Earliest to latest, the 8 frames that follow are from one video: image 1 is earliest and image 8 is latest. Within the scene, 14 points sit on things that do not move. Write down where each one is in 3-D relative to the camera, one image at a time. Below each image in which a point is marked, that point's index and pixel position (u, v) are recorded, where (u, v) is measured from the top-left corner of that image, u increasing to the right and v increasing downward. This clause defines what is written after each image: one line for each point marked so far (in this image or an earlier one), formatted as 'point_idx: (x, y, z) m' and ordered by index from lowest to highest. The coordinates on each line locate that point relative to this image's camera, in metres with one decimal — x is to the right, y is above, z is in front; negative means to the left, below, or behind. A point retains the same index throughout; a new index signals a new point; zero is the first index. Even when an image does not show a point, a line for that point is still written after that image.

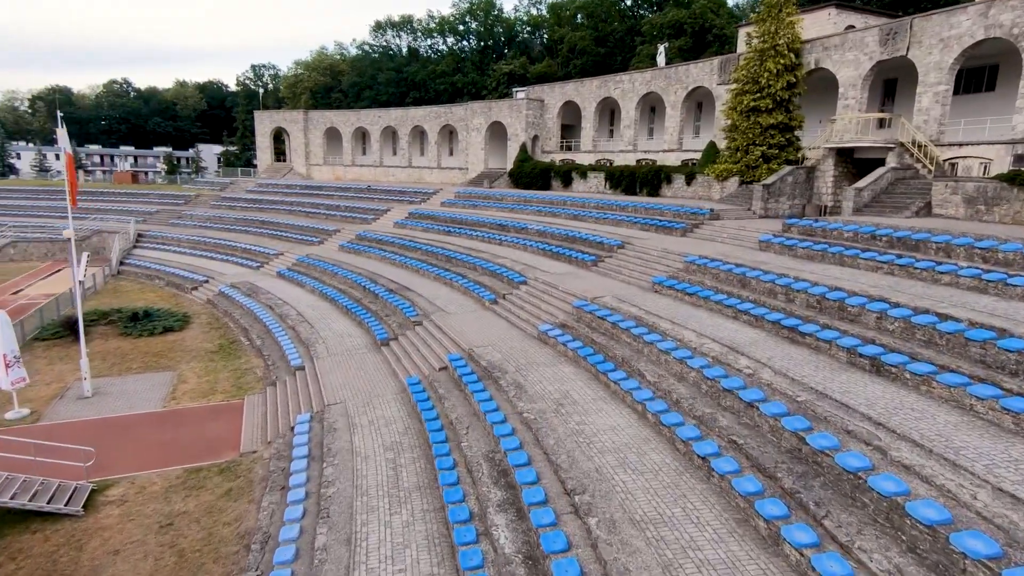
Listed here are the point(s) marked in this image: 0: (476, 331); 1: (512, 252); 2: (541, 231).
0: (-0.8, -0.9, +11.5) m
1: (0.0, +1.1, +17.0) m
2: (+1.0, +1.9, +17.9) m
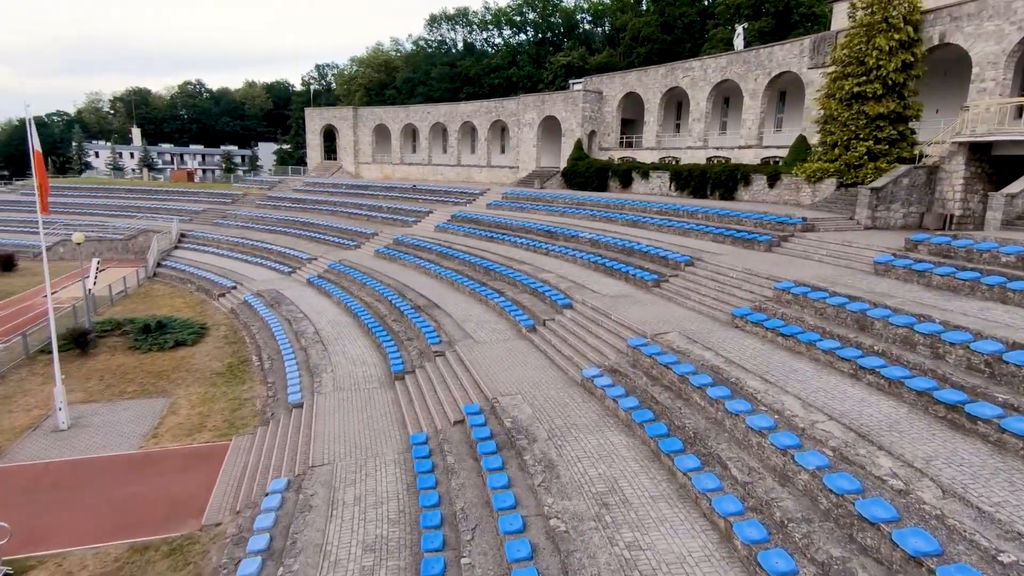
0: (-0.1, -1.4, +9.4) m
1: (+1.3, +0.6, +14.7) m
2: (+2.3, +1.4, +15.5) m
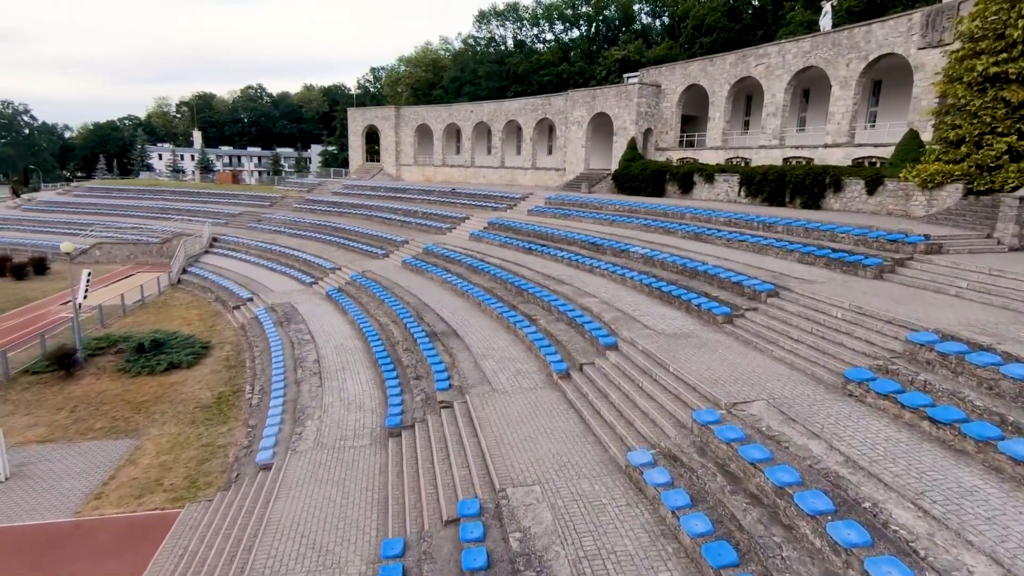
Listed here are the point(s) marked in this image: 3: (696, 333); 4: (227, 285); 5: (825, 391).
0: (+0.2, -2.0, +7.1) m
1: (+2.1, 0.0, +12.2) m
2: (+3.2, +0.7, +12.9) m
3: (+3.0, -0.7, +8.8) m
4: (-10.3, +0.1, +19.5) m
5: (+3.8, -1.3, +6.5) m
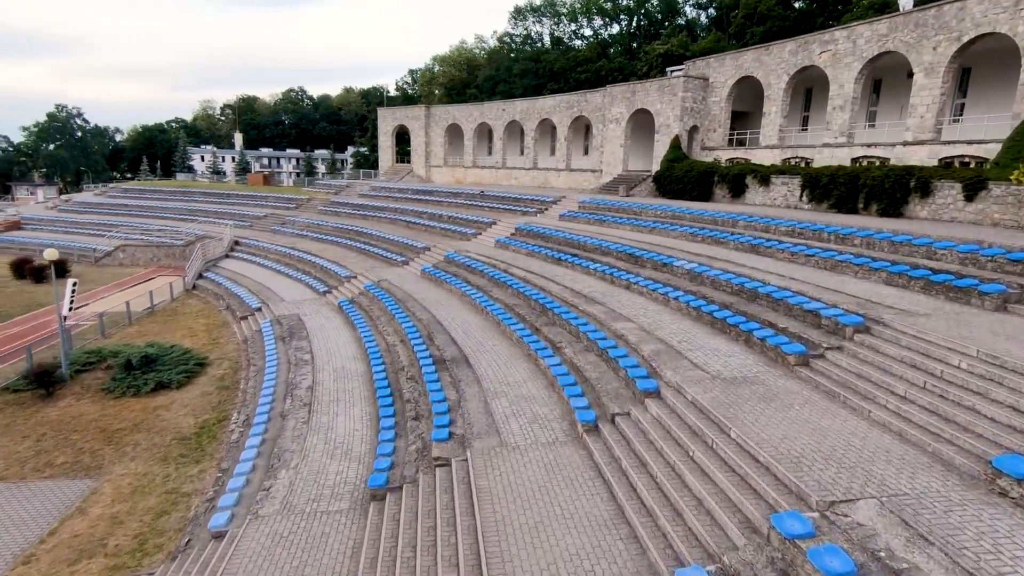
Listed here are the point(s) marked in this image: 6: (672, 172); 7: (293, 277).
0: (+0.2, -2.3, +5.4) m
1: (+2.5, -0.4, +10.4) m
2: (+3.7, +0.3, +11.0) m
3: (+3.2, -1.2, +6.9) m
4: (-9.3, -0.2, +18.4) m
5: (+3.8, -1.7, +4.5) m
6: (+5.9, +4.2, +19.8) m
7: (-8.0, +0.4, +19.8) m
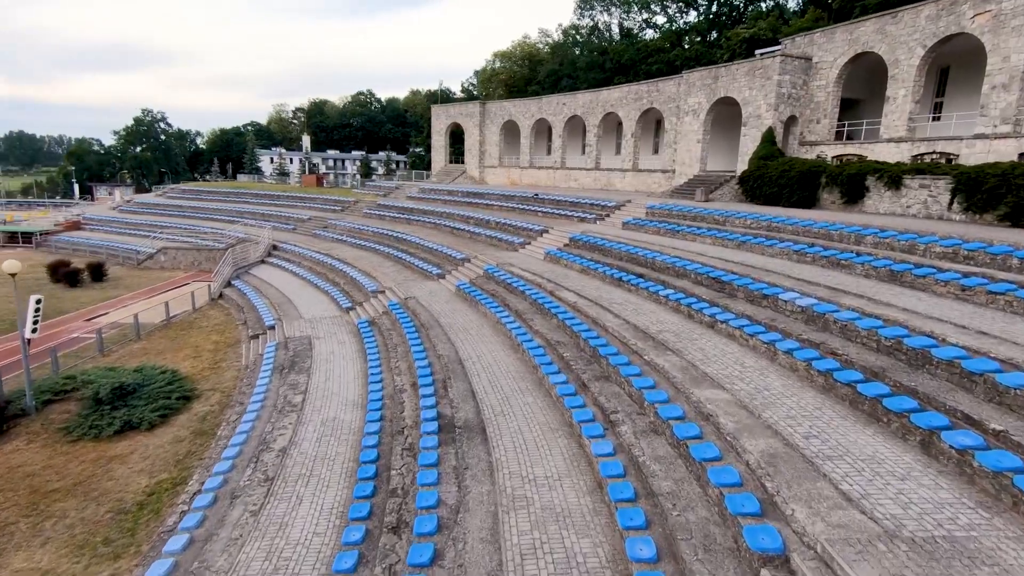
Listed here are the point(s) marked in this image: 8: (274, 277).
0: (+0.1, -2.9, +2.5) m
1: (+3.0, -1.0, +7.2) m
2: (+4.3, -0.4, +7.7) m
3: (+3.3, -1.8, +3.7) m
4: (-7.8, -0.6, +16.6) m
5: (+3.6, -2.3, +1.3) m
6: (+7.6, +3.5, +16.2) m
7: (-6.3, 0.0, +17.8) m
8: (-8.8, +0.4, +19.8) m
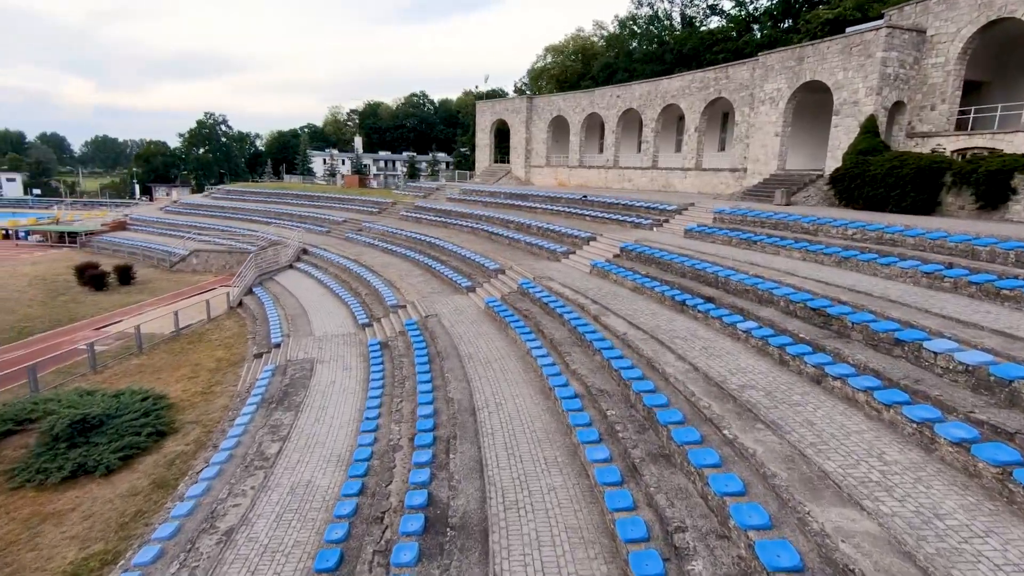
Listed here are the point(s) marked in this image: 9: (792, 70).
0: (-0.2, -3.3, +0.3) m
1: (+3.2, -1.5, +4.7) m
2: (+4.5, -0.9, +5.1) m
3: (+3.1, -2.3, +1.2) m
4: (-6.7, -0.8, +15.1) m
5: (+3.1, -2.8, -1.3) m
6: (+8.6, +2.9, +13.2) m
7: (-5.1, -0.4, +16.2) m
8: (-7.3, +0.1, +18.4) m
9: (+8.6, +6.7, +16.6) m
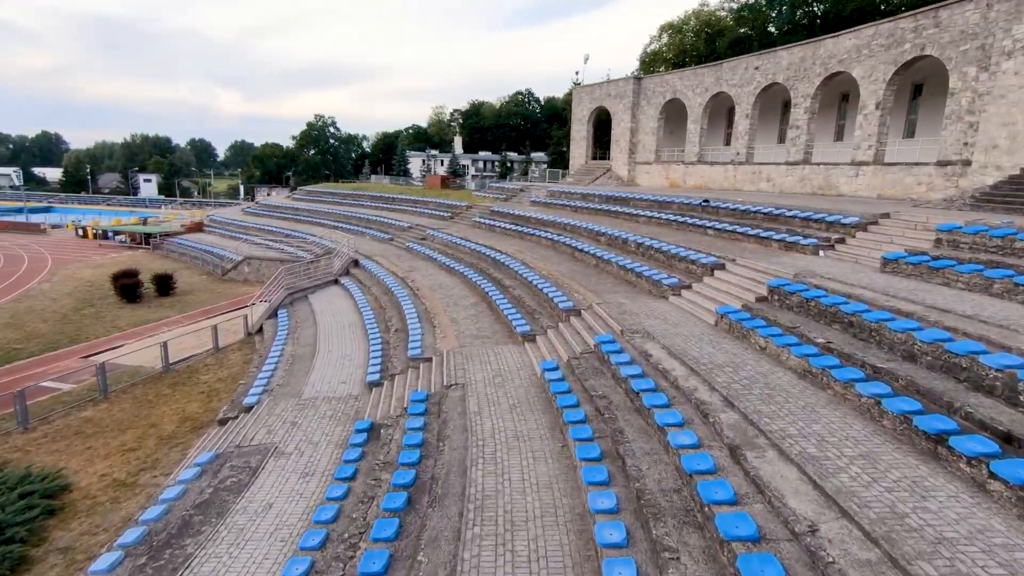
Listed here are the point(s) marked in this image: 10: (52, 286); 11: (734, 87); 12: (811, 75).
0: (-1.7, -4.1, -4.3) m
1: (+2.6, -2.5, -0.6) m
2: (+4.0, -1.9, -0.5) m
3: (+1.8, -3.2, -4.0) m
4: (-5.1, -1.5, +11.5) m
5: (+1.3, -3.7, -6.4) m
6: (+9.7, +1.6, +6.7) m
7: (-3.3, -1.1, +12.3) m
8: (-5.0, -0.5, +14.9) m
9: (+10.5, +5.5, +10.1) m
10: (-15.8, +0.1, +18.5) m
11: (+8.2, +7.3, +19.8) m
12: (+9.3, +6.7, +16.9) m
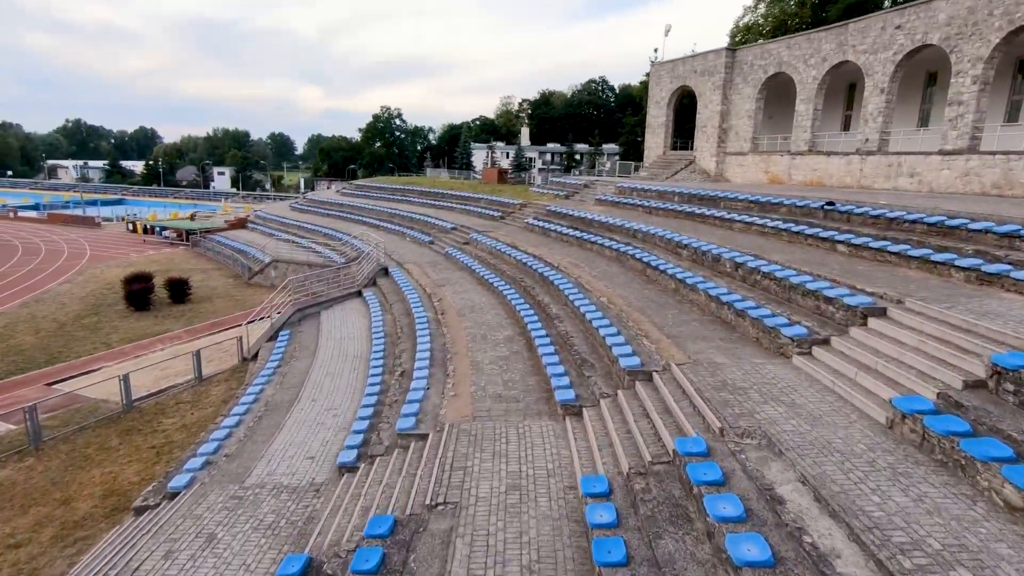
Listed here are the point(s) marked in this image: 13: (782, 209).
0: (-3.1, -4.8, -7.1) m
1: (+1.6, -3.2, -4.0) m
2: (+3.0, -2.7, -4.1) m
3: (+0.3, -4.0, -7.3) m
4: (-4.4, -1.9, +9.0) m
5: (-0.4, -4.5, -9.6) m
6: (+9.7, +0.7, +2.3) m
7: (-2.6, -1.5, +9.5) m
8: (-3.9, -0.9, +12.3) m
9: (+11.1, +4.6, +5.5) m
10: (-14.1, 0.0, +17.2) m
11: (+10.0, +6.6, +15.4) m
12: (+10.8, +5.9, +12.3) m
13: (+6.4, +1.8, +12.8) m
